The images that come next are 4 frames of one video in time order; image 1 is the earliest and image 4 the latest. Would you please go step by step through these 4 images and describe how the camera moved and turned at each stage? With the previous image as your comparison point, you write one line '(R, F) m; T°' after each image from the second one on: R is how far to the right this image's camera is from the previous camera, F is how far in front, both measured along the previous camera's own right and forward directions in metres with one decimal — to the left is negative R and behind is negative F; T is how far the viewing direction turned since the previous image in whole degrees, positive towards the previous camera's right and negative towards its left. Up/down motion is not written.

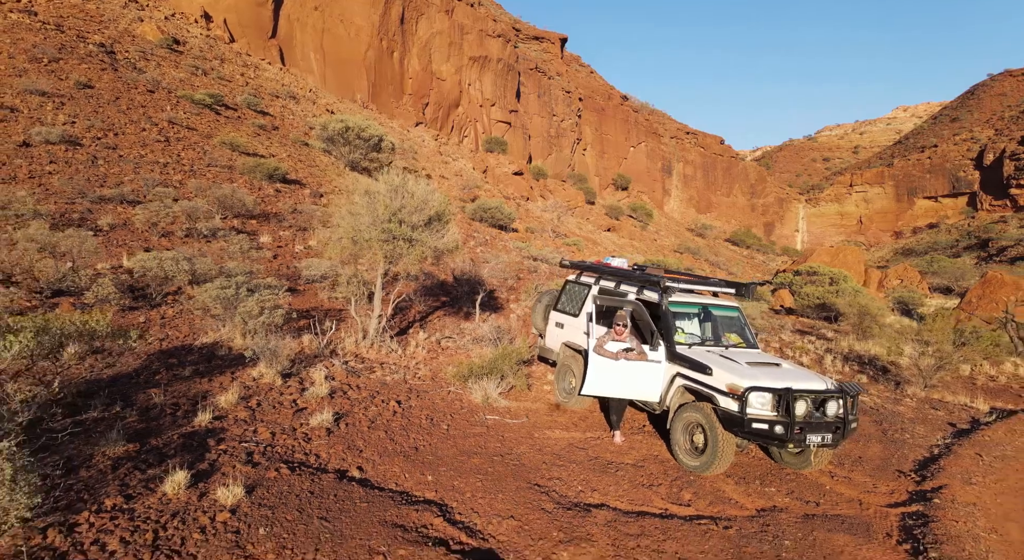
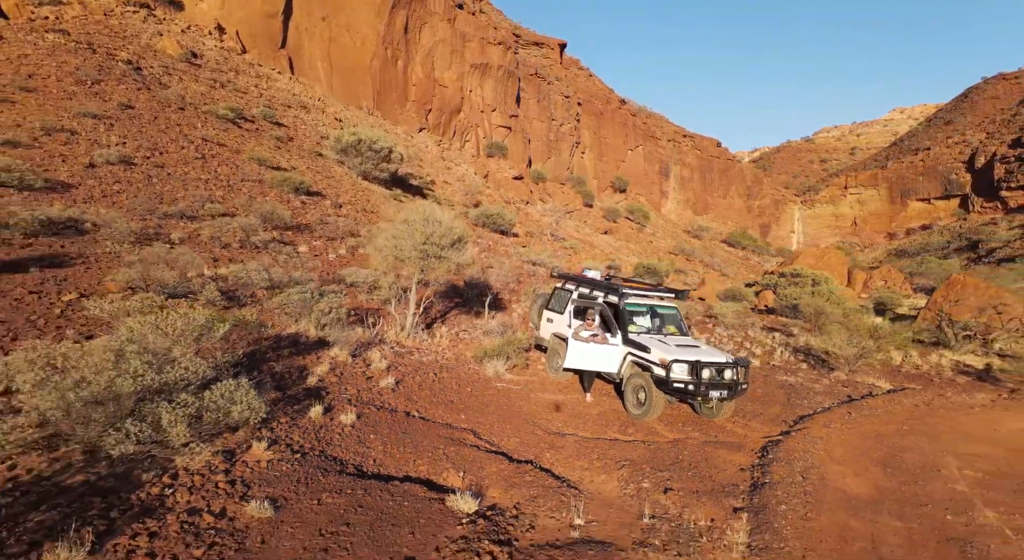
(0.0, -0.9) m; 0°
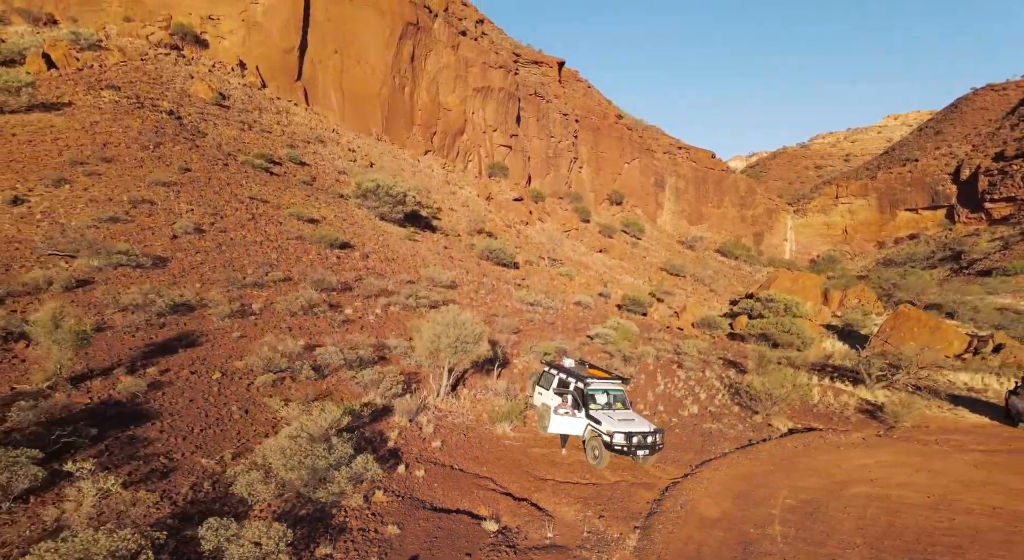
(0.0, -1.7) m; 0°
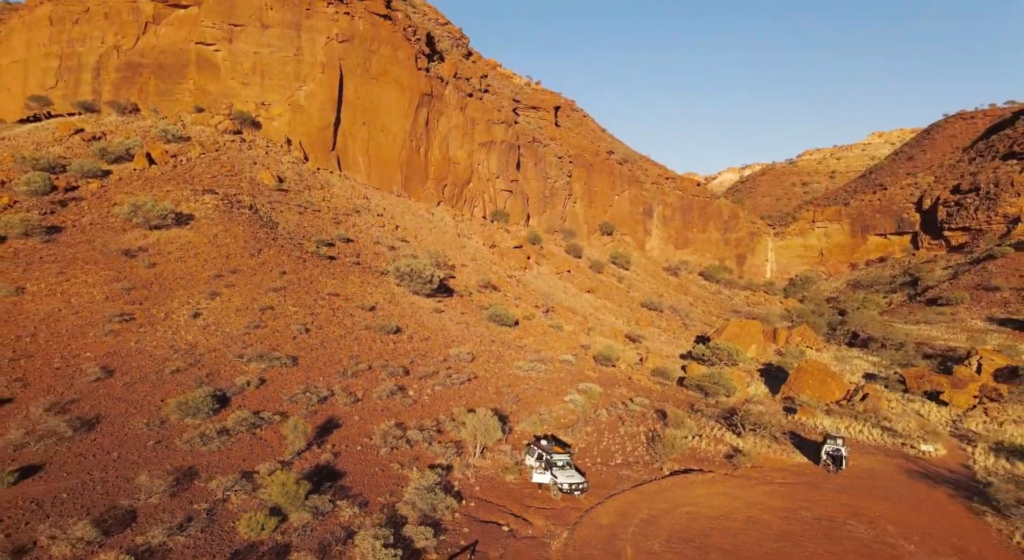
(-0.1, -4.9) m; 0°
